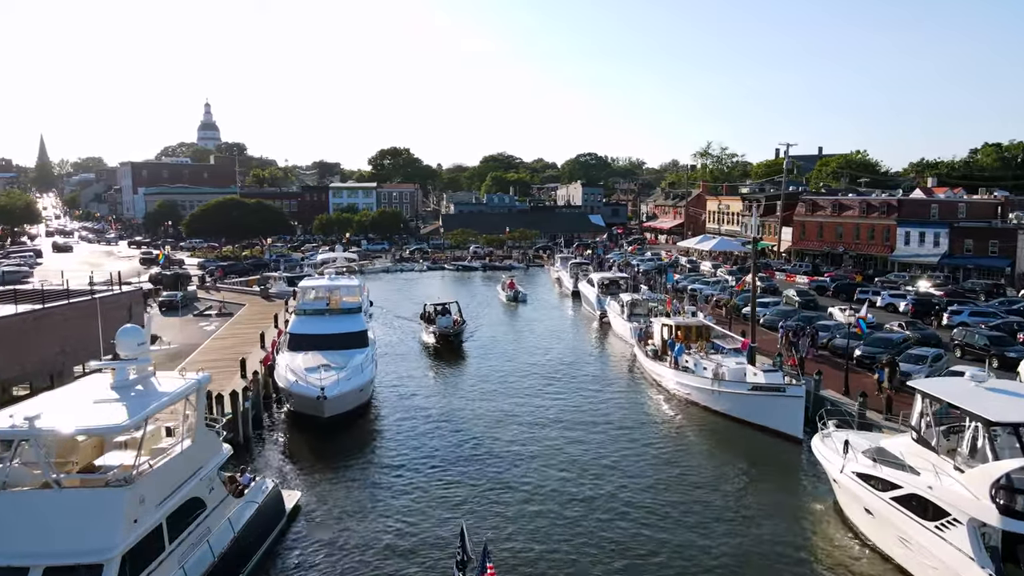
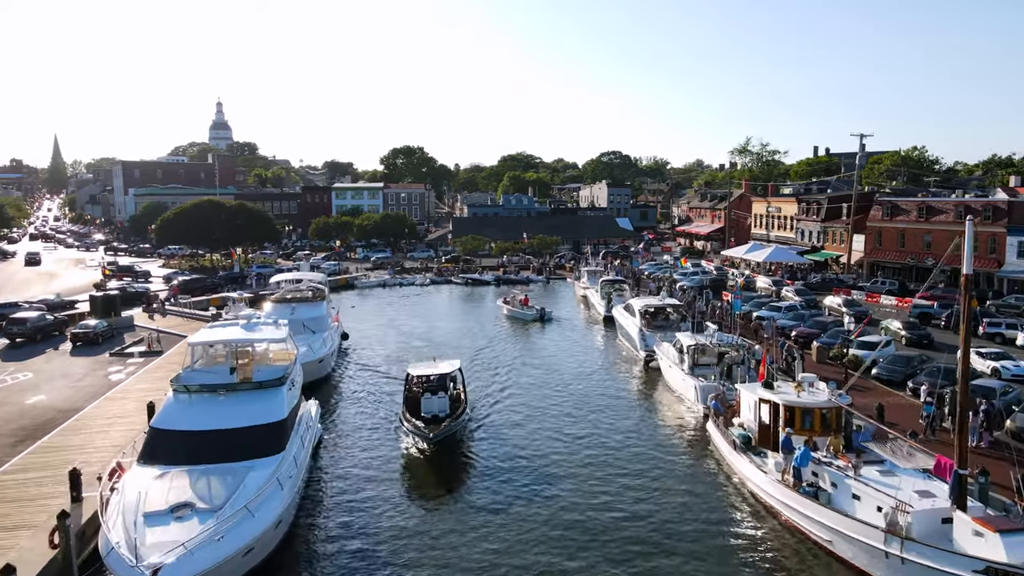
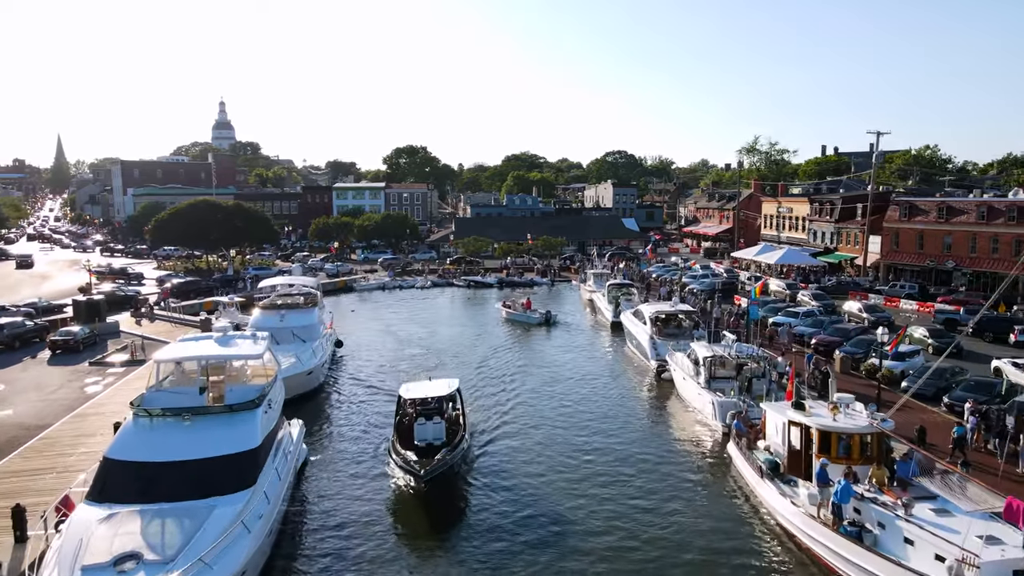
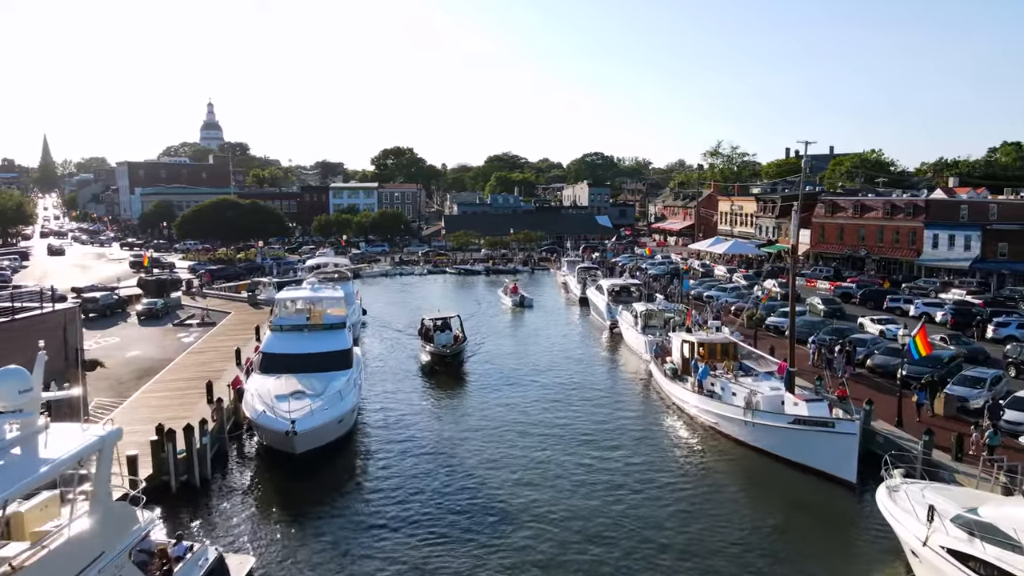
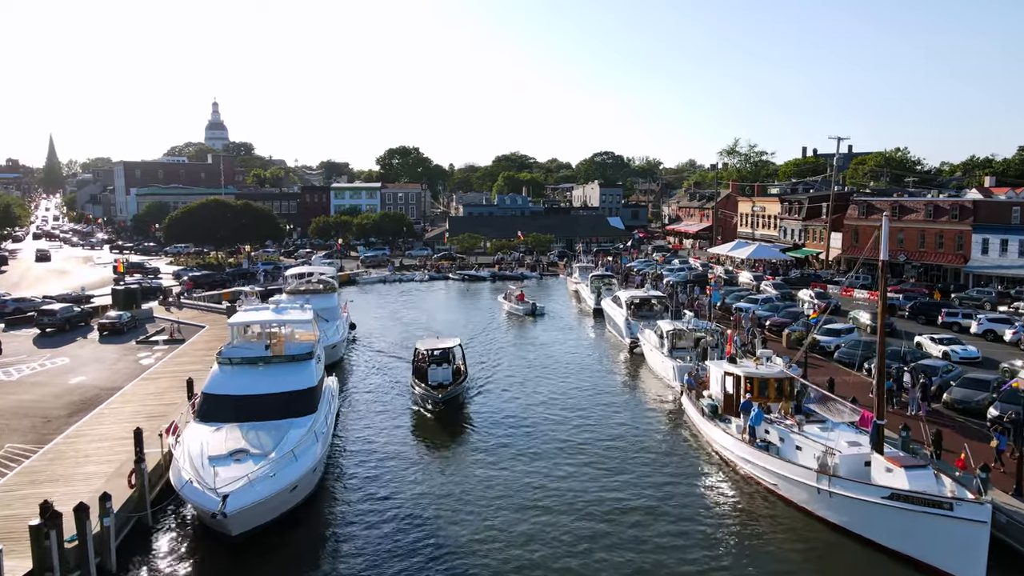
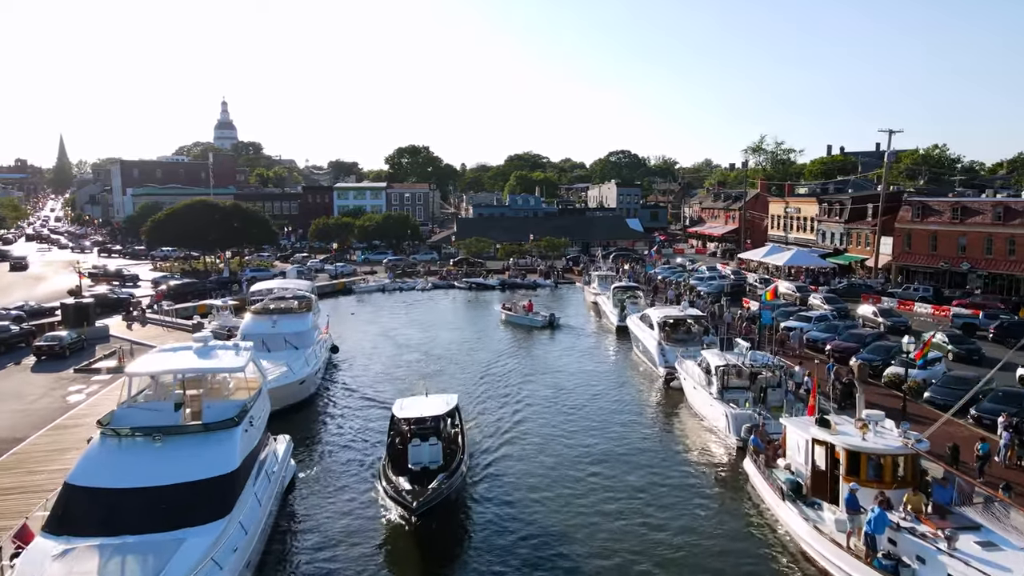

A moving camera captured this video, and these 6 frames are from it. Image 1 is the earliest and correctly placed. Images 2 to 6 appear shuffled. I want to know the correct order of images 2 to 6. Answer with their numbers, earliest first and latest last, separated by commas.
4, 5, 2, 3, 6
